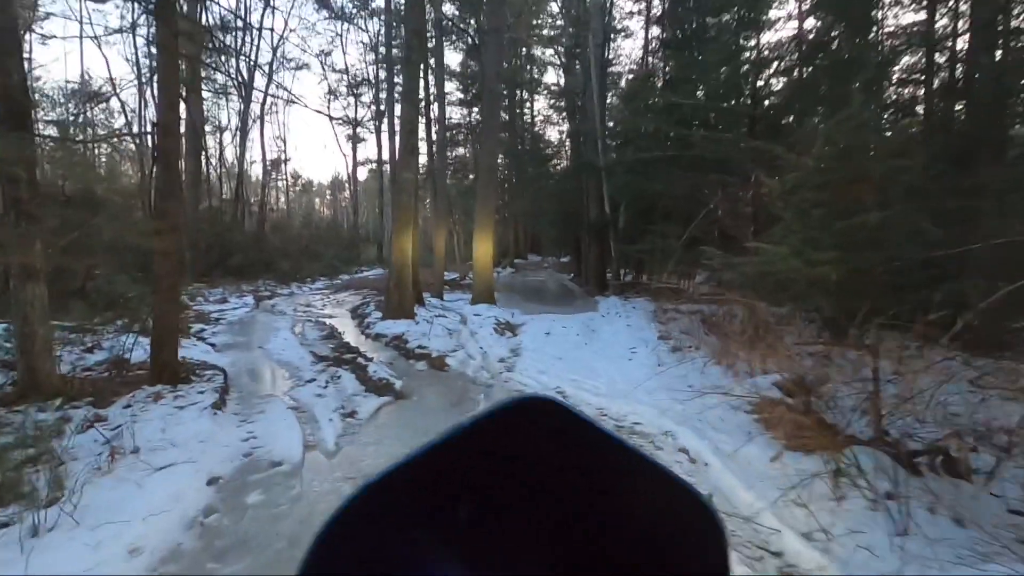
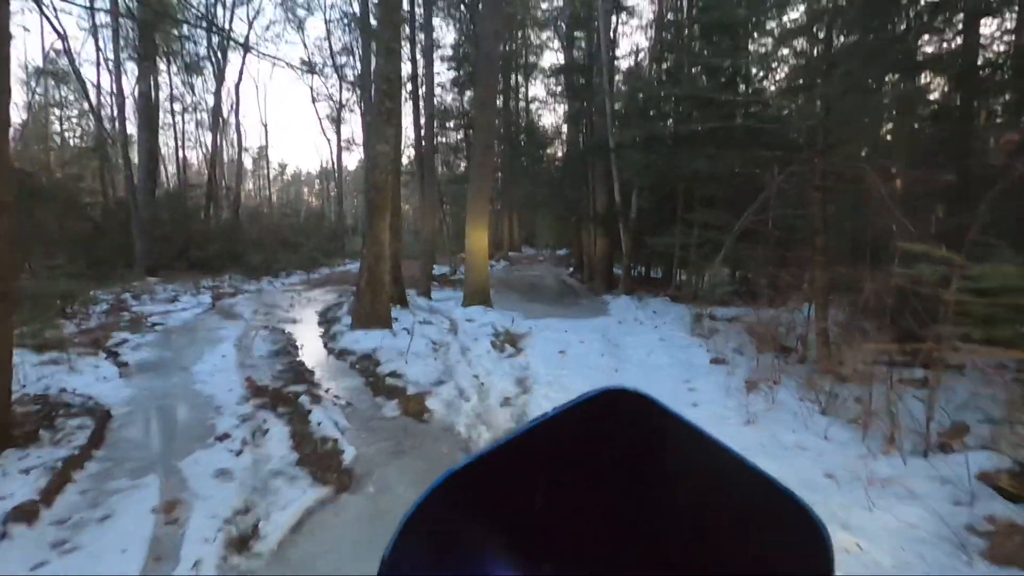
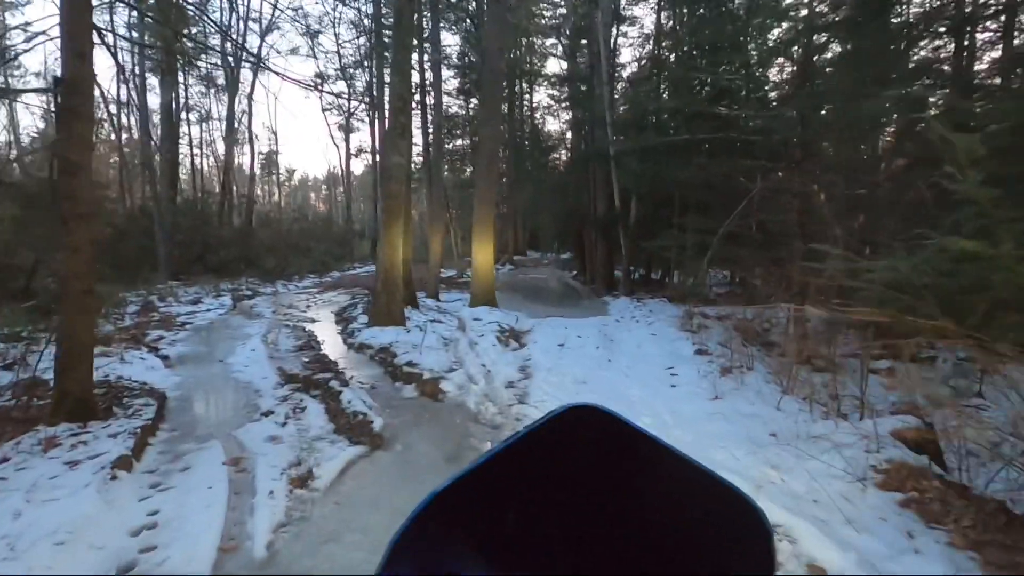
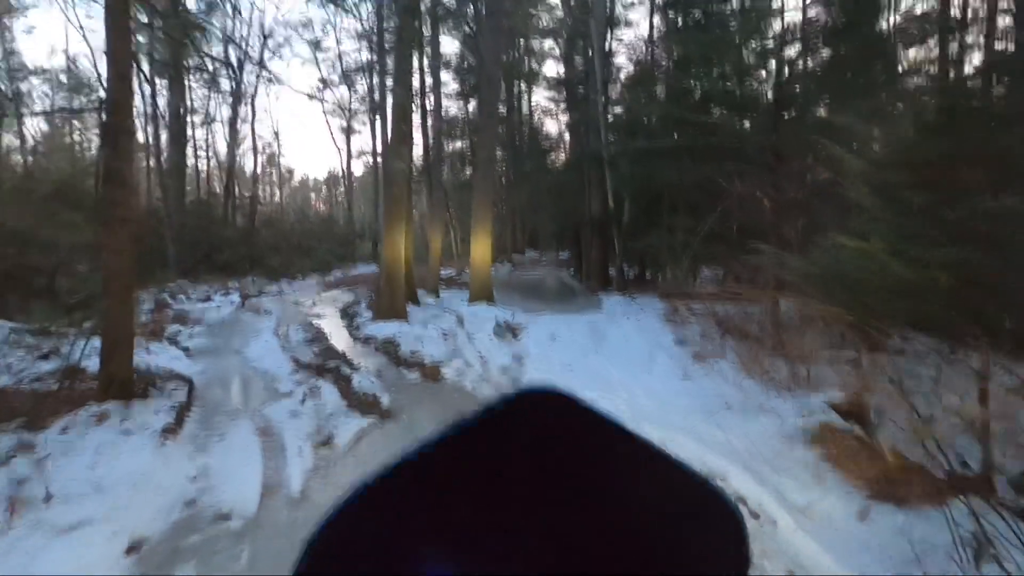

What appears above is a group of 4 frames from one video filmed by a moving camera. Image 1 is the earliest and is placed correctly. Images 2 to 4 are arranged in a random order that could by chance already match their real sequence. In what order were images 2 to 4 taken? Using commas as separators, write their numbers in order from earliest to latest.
4, 3, 2
